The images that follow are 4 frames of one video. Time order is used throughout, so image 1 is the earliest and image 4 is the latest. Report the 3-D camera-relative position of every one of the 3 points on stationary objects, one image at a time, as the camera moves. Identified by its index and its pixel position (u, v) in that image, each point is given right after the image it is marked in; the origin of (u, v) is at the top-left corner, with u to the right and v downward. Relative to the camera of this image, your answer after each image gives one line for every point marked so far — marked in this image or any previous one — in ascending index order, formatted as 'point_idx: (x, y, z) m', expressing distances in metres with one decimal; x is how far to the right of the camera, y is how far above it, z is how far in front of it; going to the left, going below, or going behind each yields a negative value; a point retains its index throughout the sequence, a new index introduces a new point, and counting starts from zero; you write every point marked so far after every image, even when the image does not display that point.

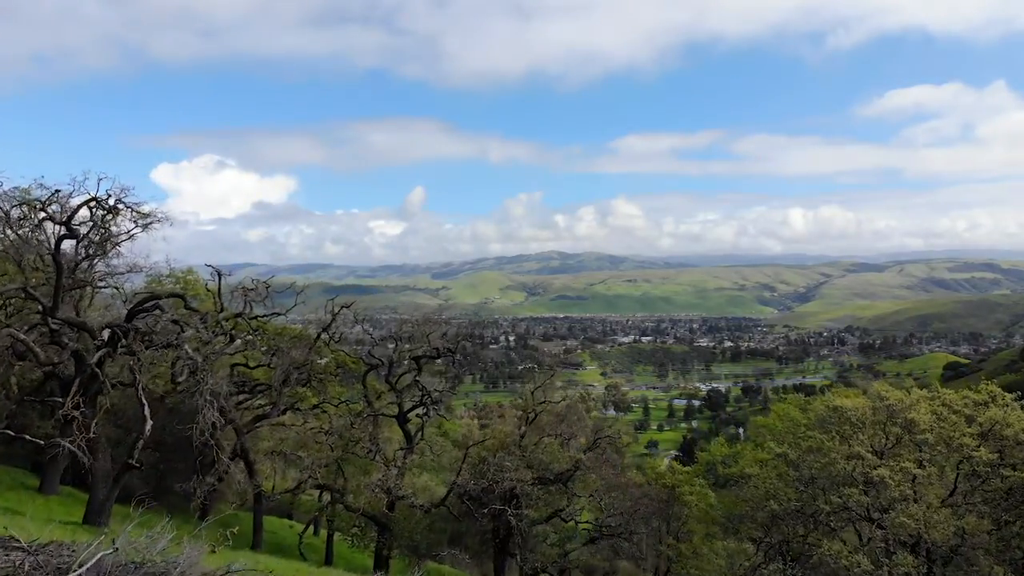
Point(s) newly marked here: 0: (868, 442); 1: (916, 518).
0: (+11.5, -5.1, +18.6) m
1: (+11.2, -6.4, +15.9) m
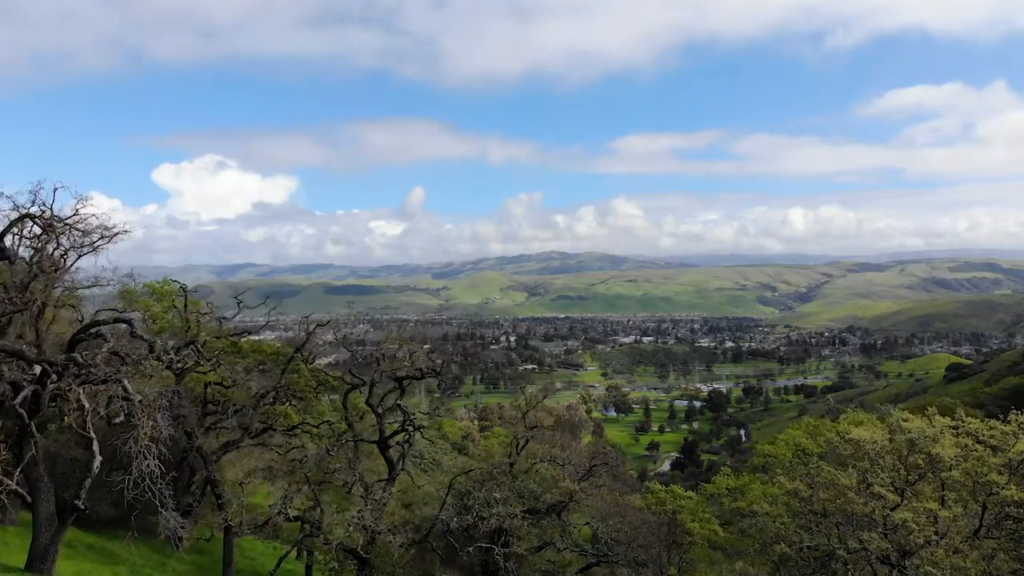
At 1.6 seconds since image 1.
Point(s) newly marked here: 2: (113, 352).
0: (+11.1, -5.7, +17.0) m
1: (+10.8, -7.0, +14.4) m
2: (-9.1, -1.4, +13.1) m
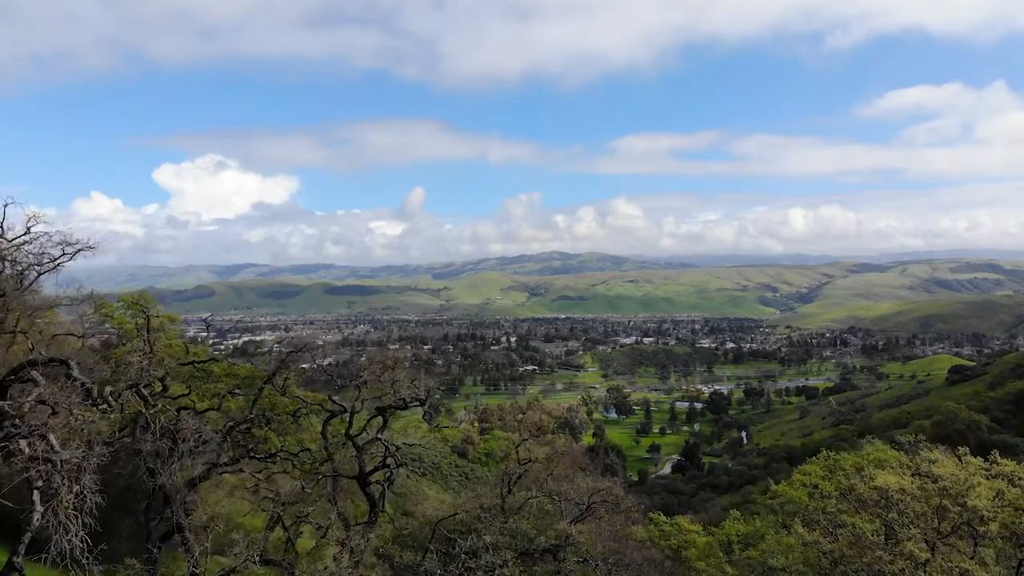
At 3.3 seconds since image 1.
0: (+10.8, -6.5, +15.4) m
1: (+10.5, -7.8, +12.7) m
2: (-9.4, -2.2, +11.5) m
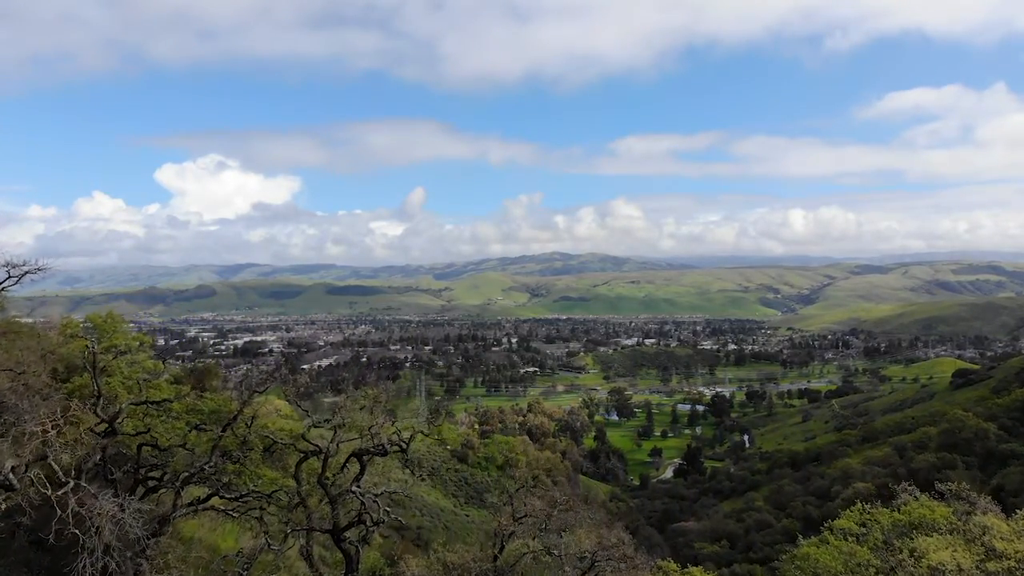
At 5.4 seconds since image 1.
0: (+10.6, -7.5, +13.1) m
1: (+10.3, -8.8, +10.4) m
2: (-9.7, -3.2, +9.3) m
